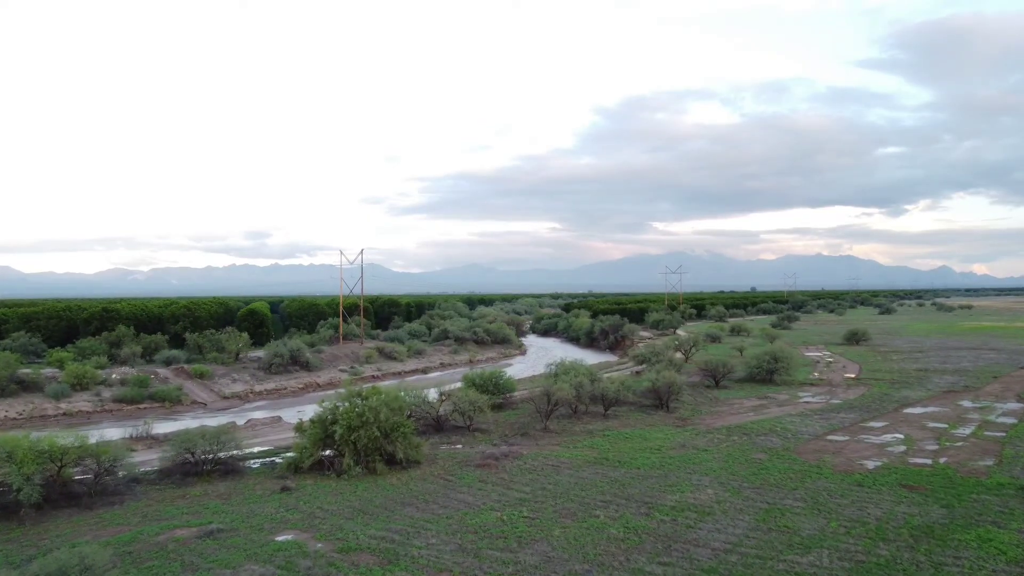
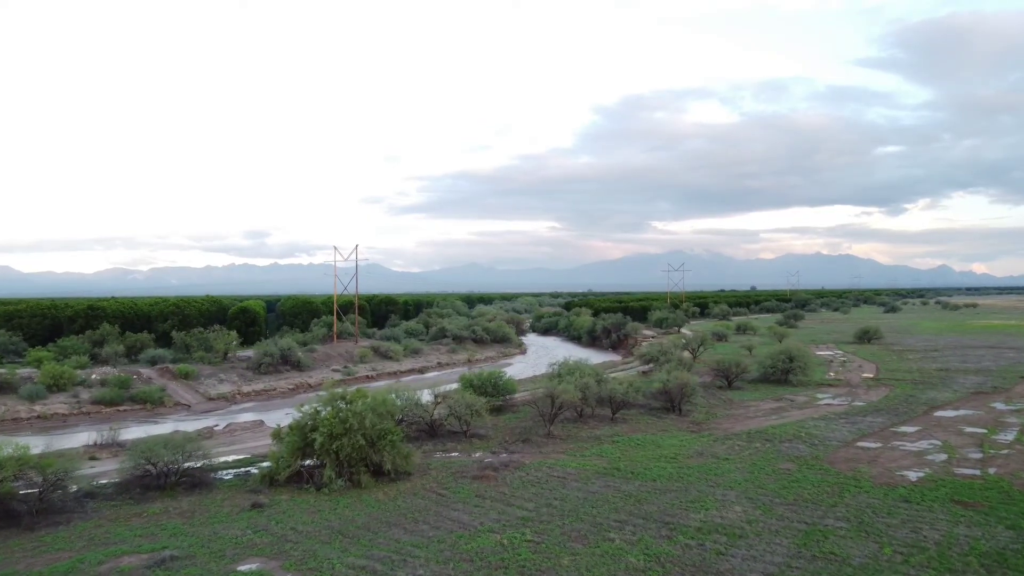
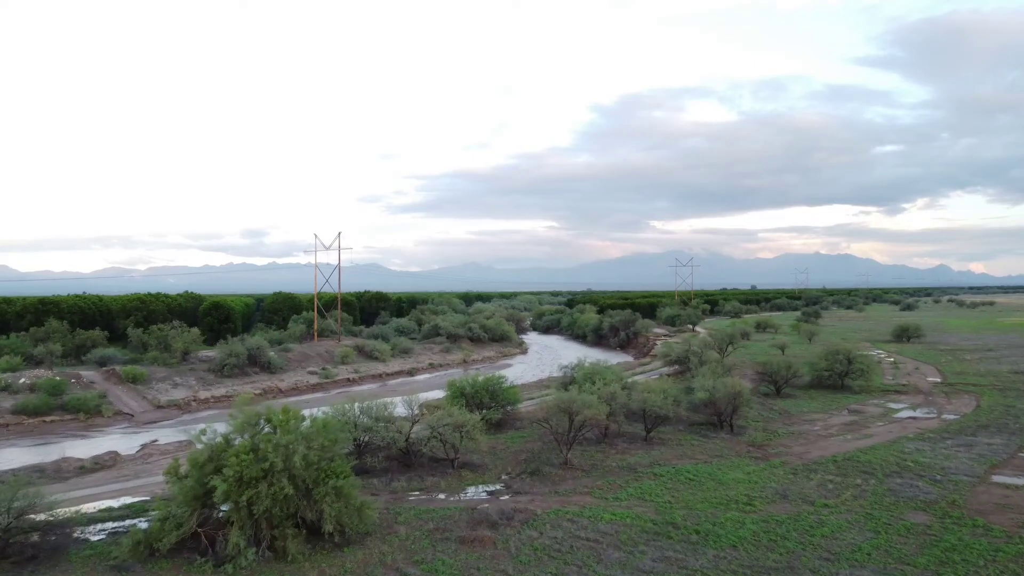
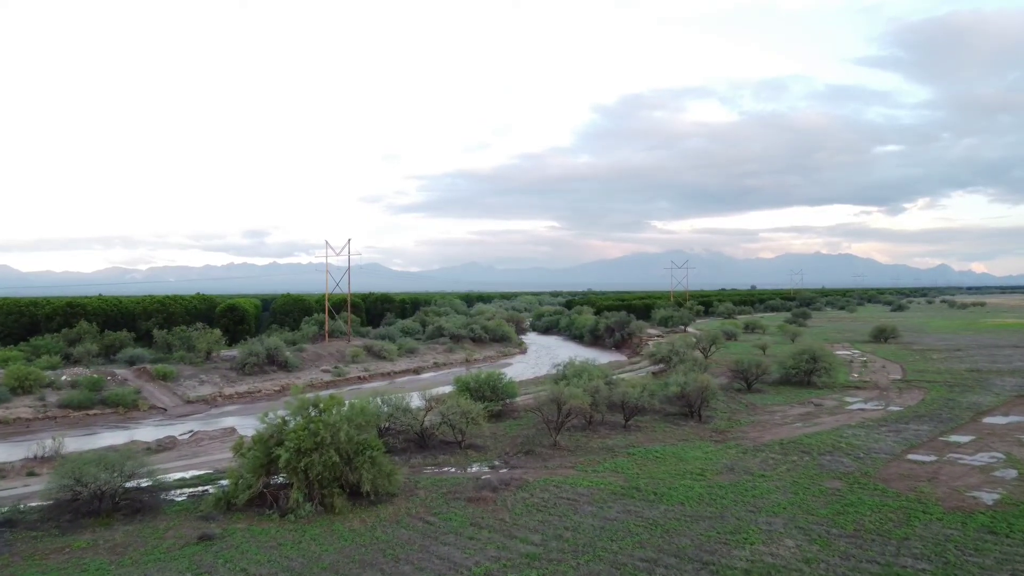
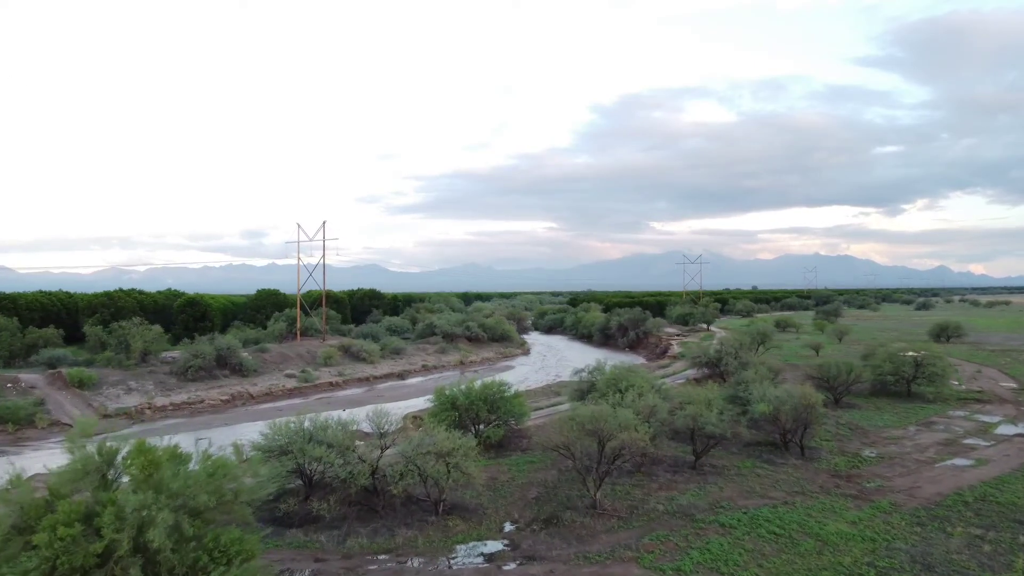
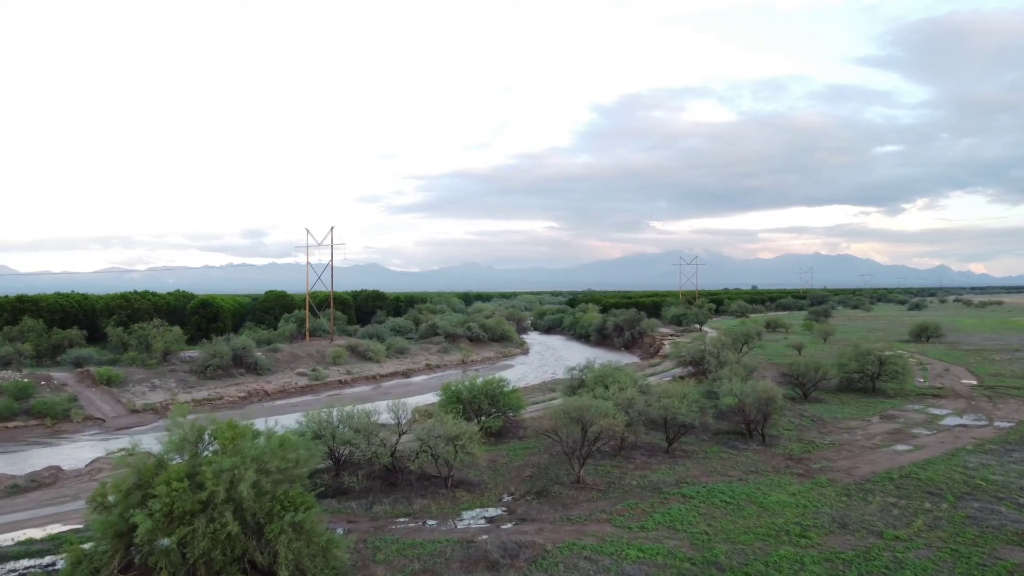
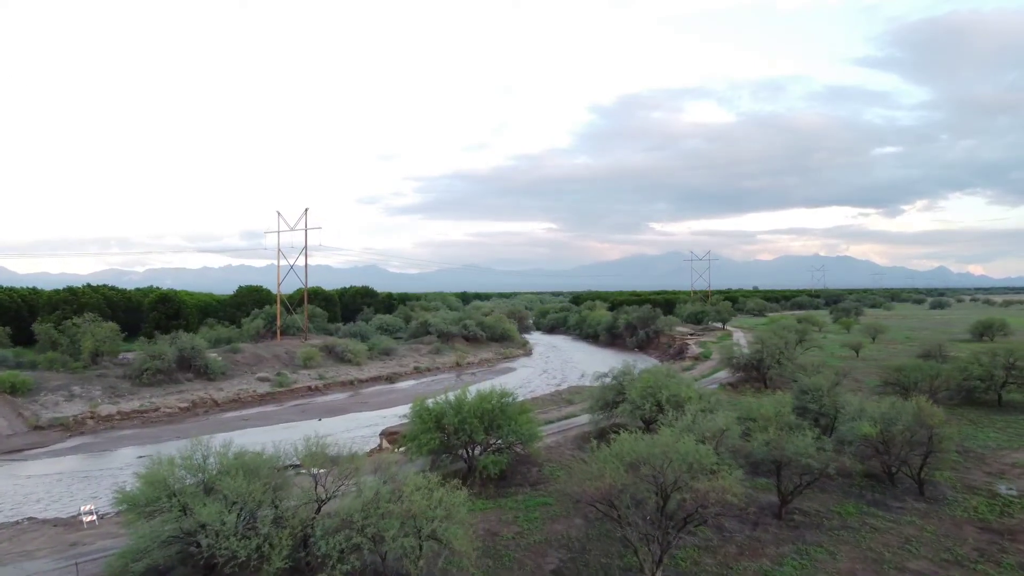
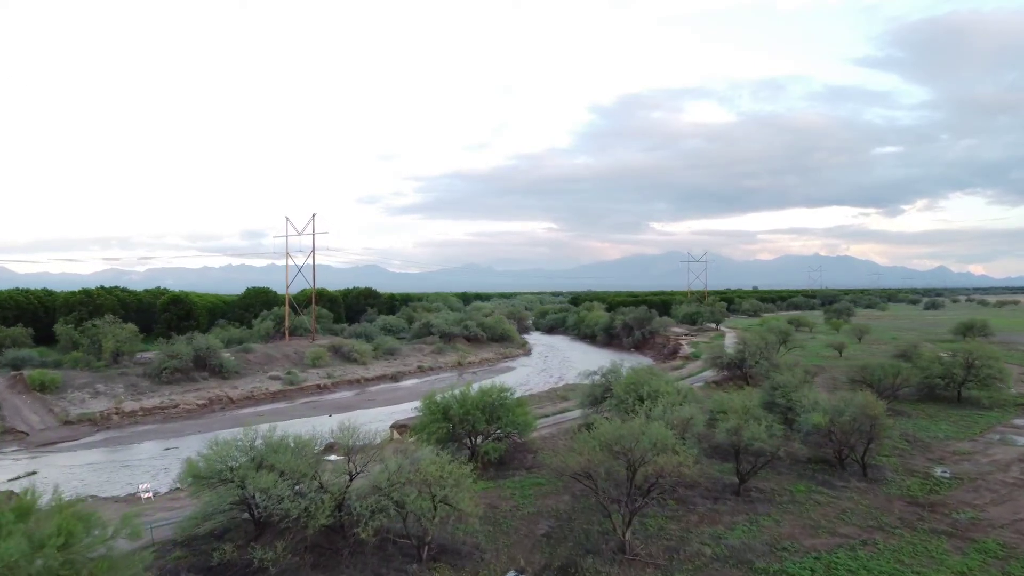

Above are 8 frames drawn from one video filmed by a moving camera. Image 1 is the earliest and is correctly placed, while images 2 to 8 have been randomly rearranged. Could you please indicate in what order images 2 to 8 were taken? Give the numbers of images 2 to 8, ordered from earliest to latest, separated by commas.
2, 4, 3, 6, 5, 8, 7
